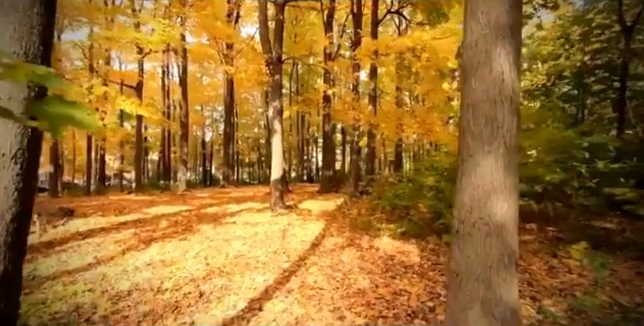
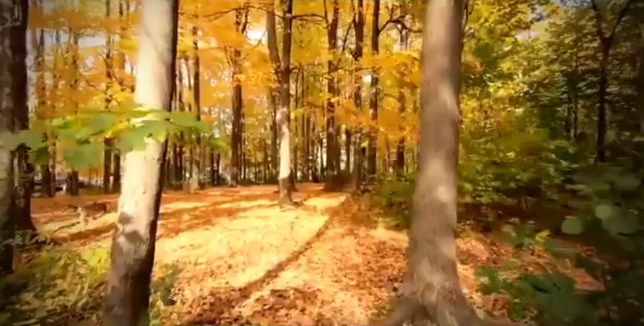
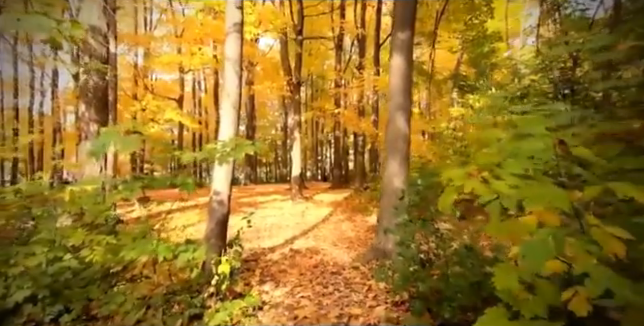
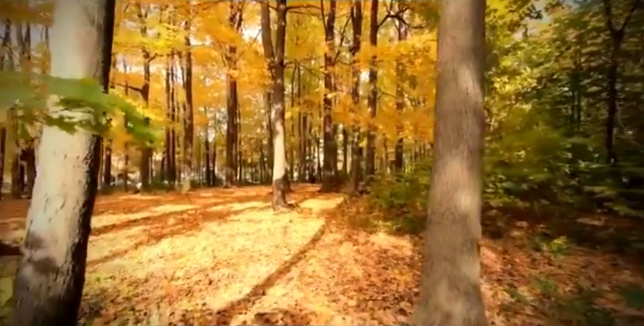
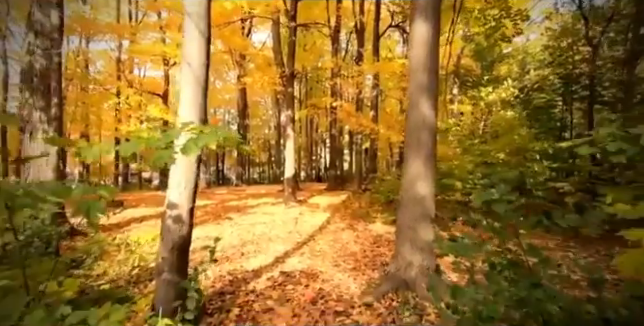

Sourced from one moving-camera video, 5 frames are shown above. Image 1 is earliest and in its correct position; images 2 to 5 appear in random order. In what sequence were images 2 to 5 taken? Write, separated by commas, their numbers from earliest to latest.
4, 2, 5, 3
